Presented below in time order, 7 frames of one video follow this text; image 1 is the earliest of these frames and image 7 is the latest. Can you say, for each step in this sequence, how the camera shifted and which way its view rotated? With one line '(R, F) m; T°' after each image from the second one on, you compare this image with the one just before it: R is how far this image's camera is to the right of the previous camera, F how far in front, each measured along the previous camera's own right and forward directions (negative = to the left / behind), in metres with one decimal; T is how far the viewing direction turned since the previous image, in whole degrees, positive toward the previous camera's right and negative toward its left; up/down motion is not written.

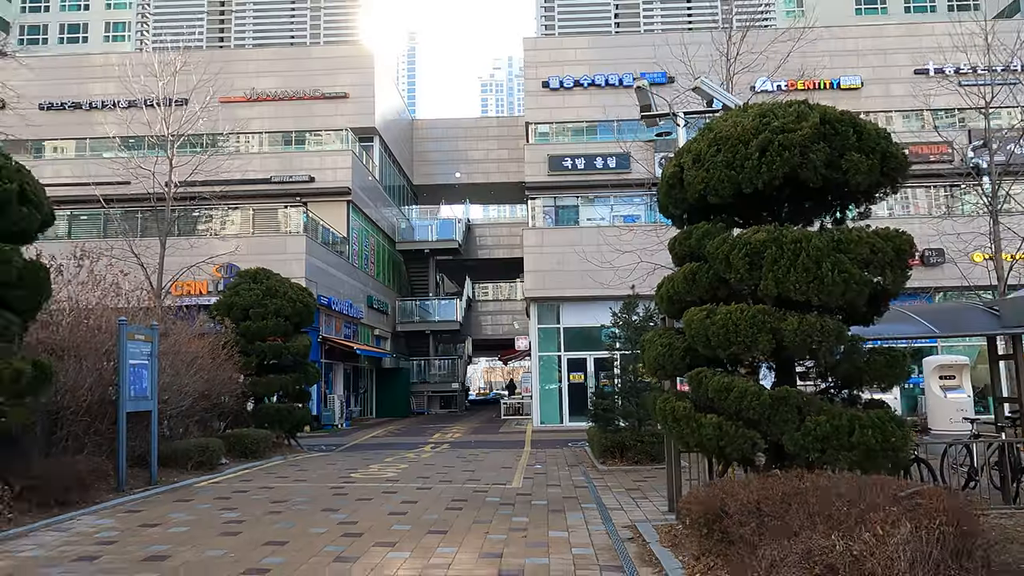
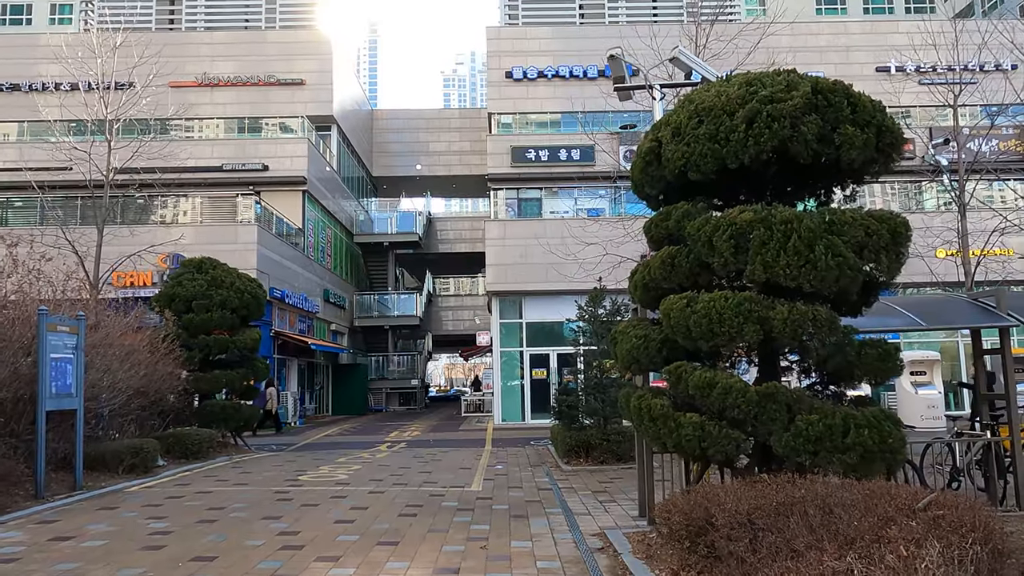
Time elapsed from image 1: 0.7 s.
(0.0, +0.7) m; +3°
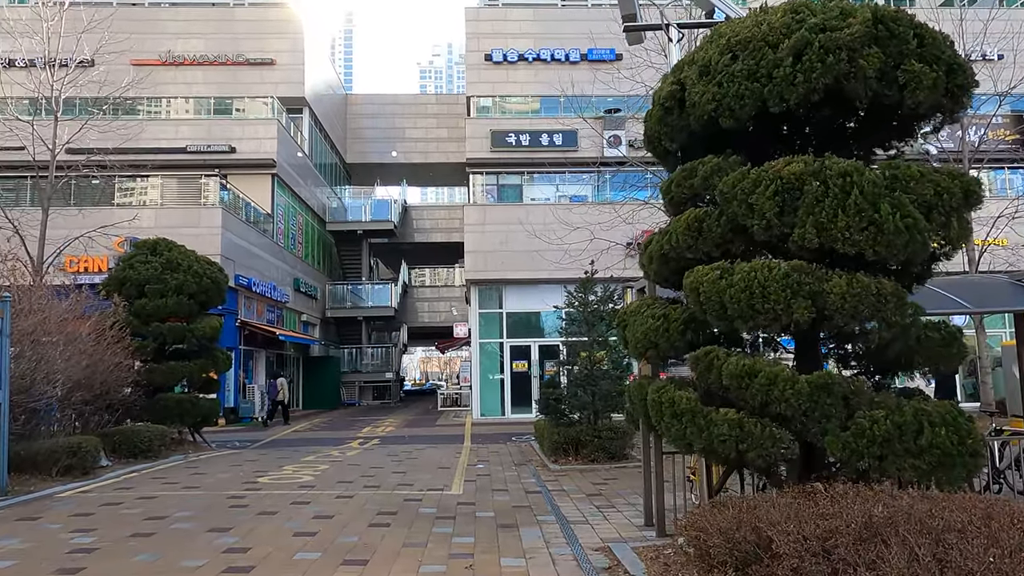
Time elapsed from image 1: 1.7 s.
(-0.1, +1.1) m; +2°
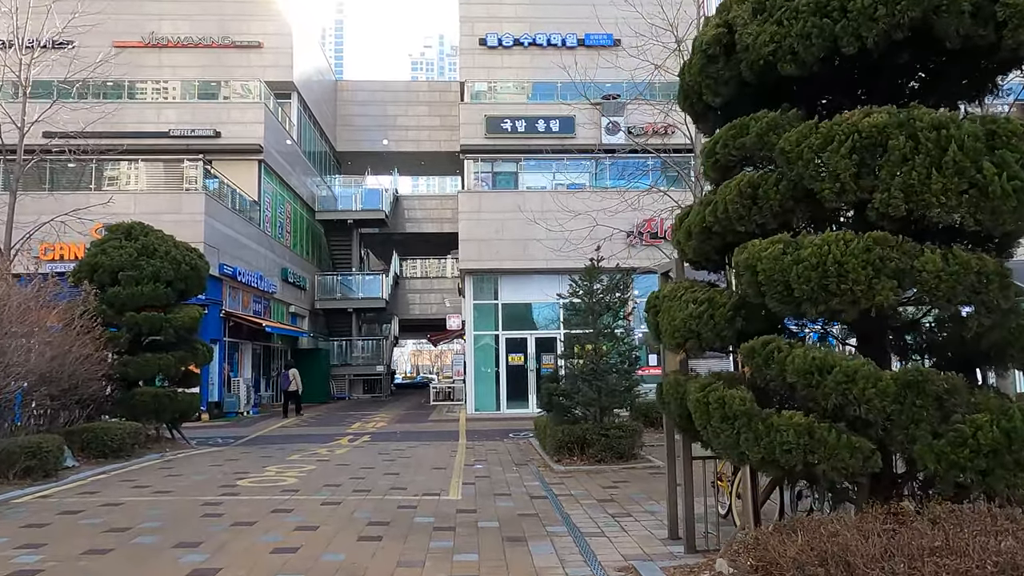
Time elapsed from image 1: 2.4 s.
(-0.1, +0.8) m; +1°
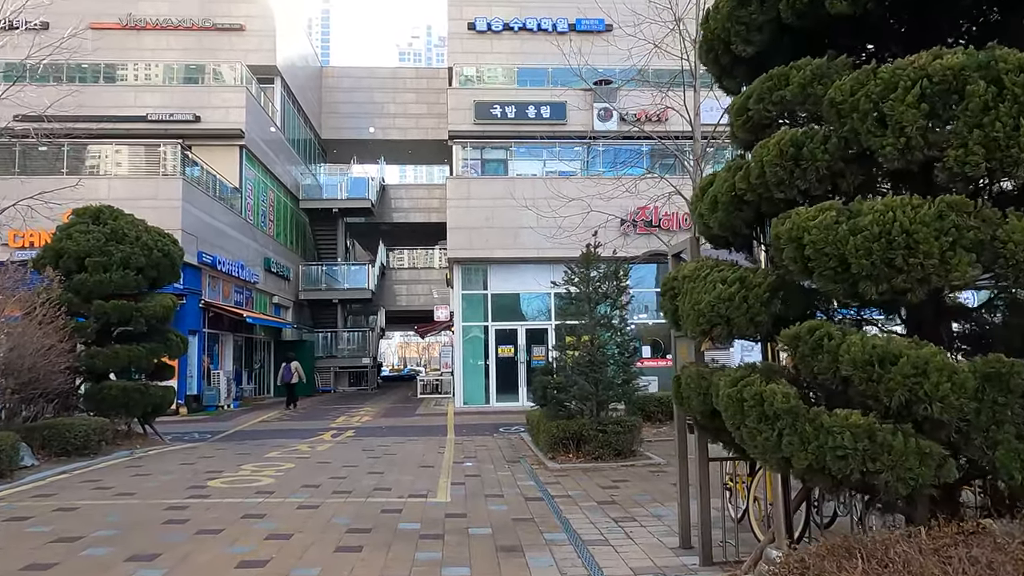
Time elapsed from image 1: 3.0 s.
(-0.1, +0.7) m; +1°
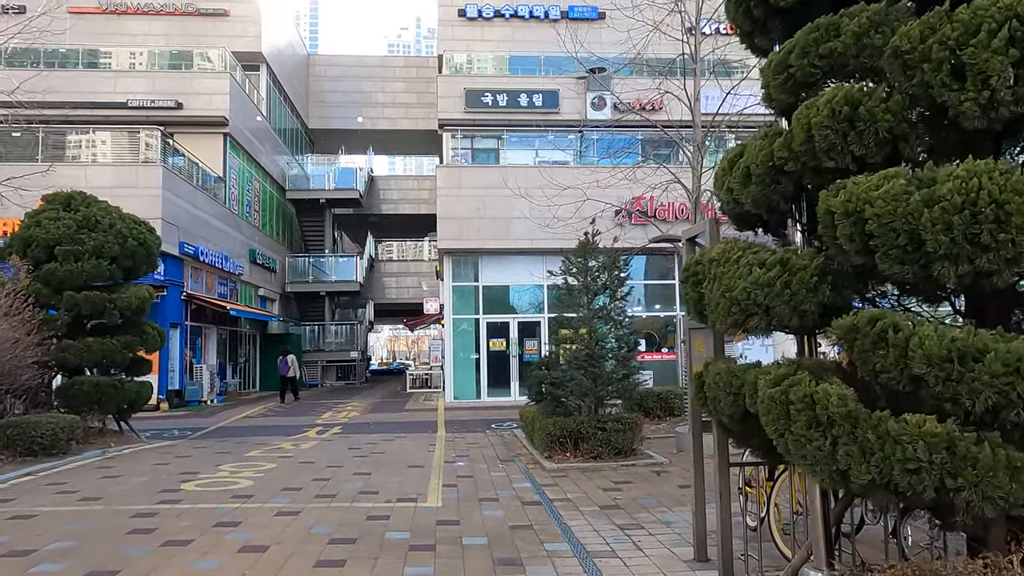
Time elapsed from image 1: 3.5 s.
(-0.1, +0.6) m; +1°
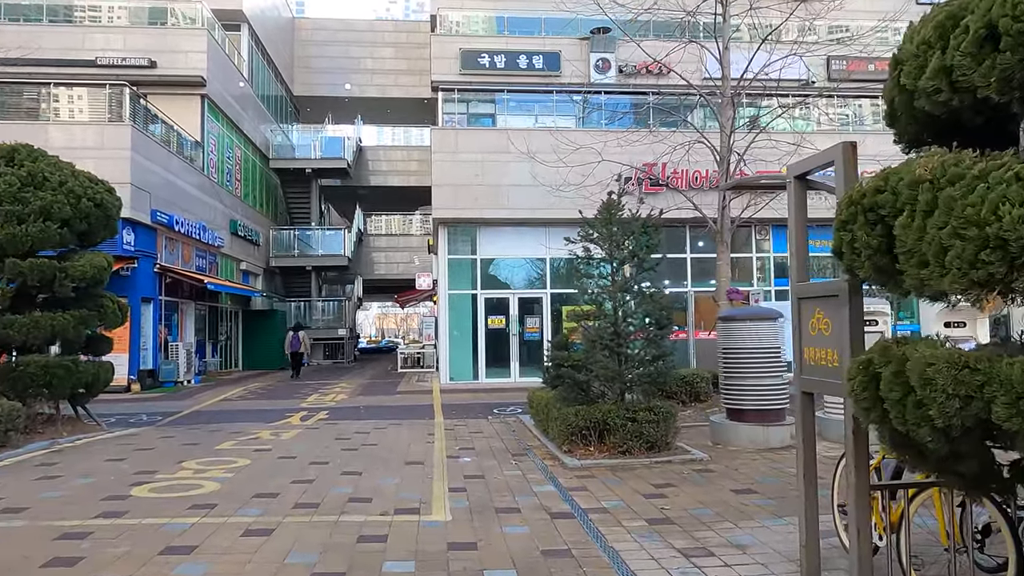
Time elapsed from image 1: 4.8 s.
(-0.3, +1.5) m; +1°
